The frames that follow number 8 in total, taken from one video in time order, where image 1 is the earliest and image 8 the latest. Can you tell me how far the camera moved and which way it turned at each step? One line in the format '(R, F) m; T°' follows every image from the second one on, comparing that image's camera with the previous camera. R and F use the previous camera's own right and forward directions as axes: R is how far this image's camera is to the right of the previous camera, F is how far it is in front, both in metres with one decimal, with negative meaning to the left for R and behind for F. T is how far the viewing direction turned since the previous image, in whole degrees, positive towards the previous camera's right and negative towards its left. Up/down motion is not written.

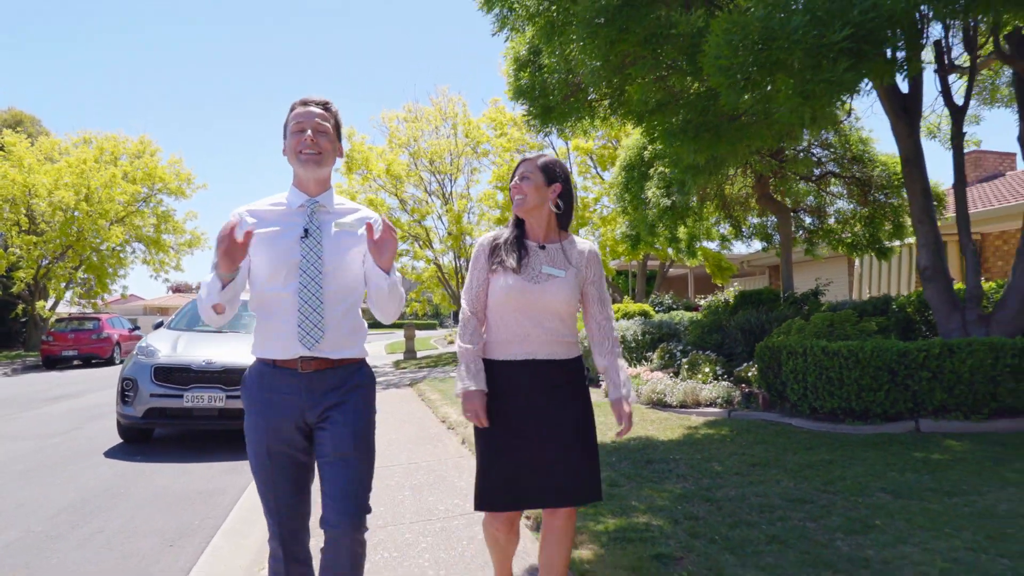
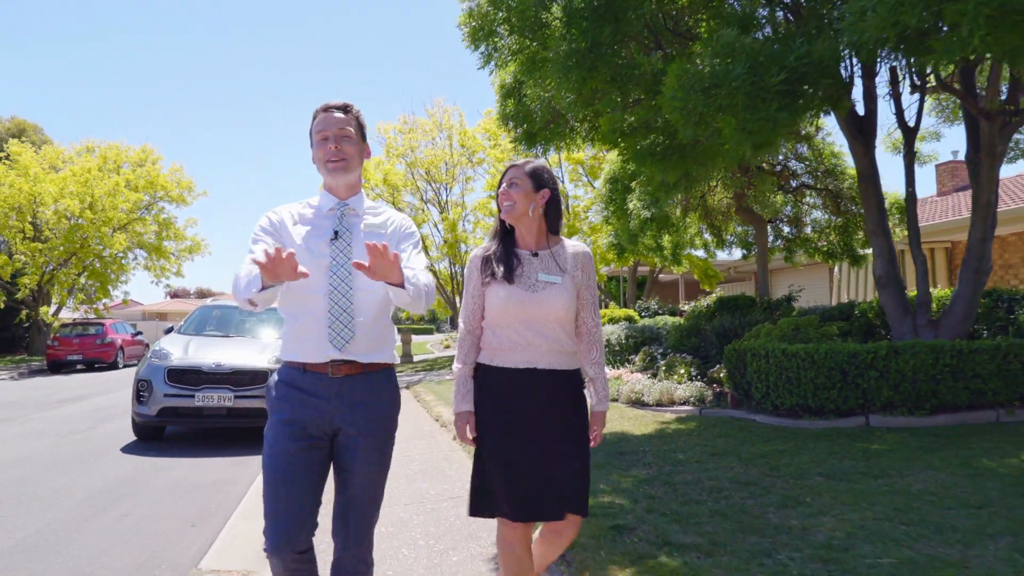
(+0.1, -0.7) m; 0°
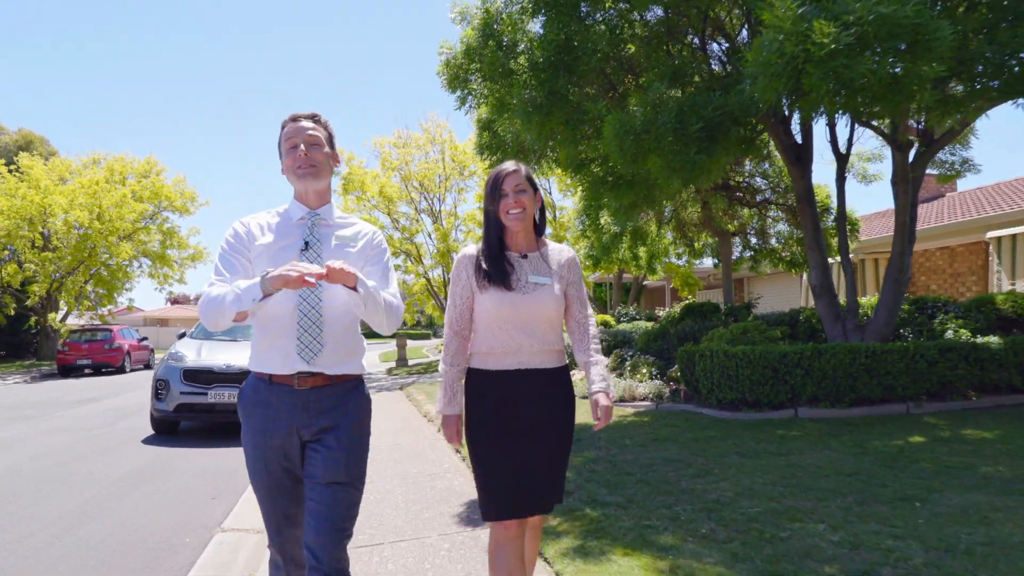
(+0.3, -1.1) m; 0°
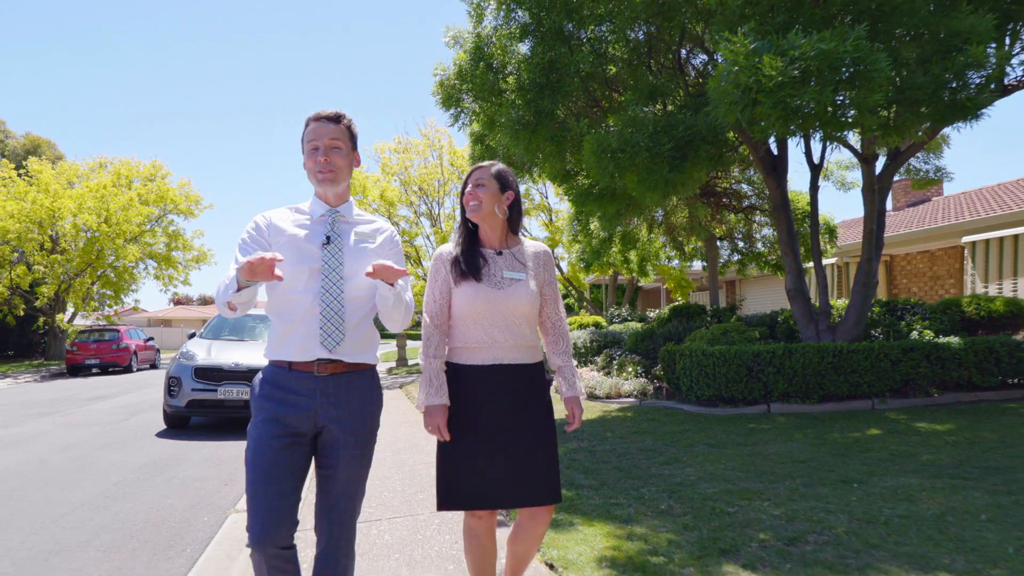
(+0.1, -0.6) m; 0°
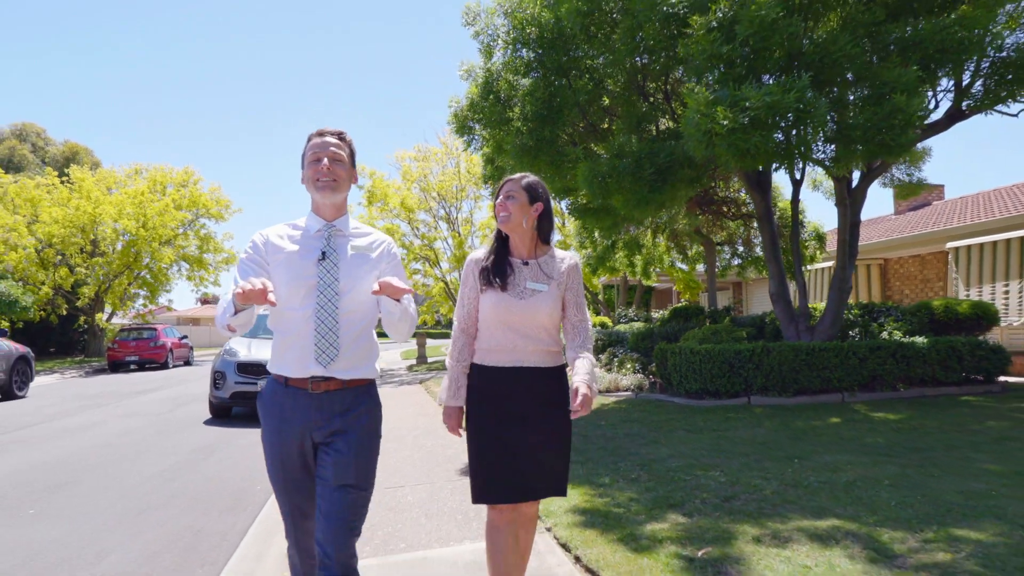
(+0.2, -1.1) m; -2°
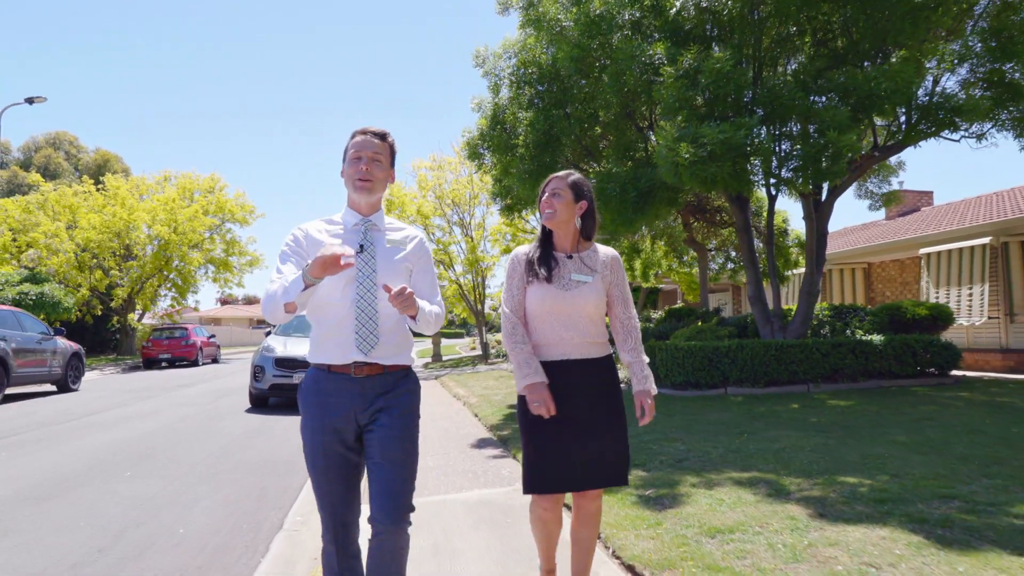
(+0.1, -1.5) m; -1°
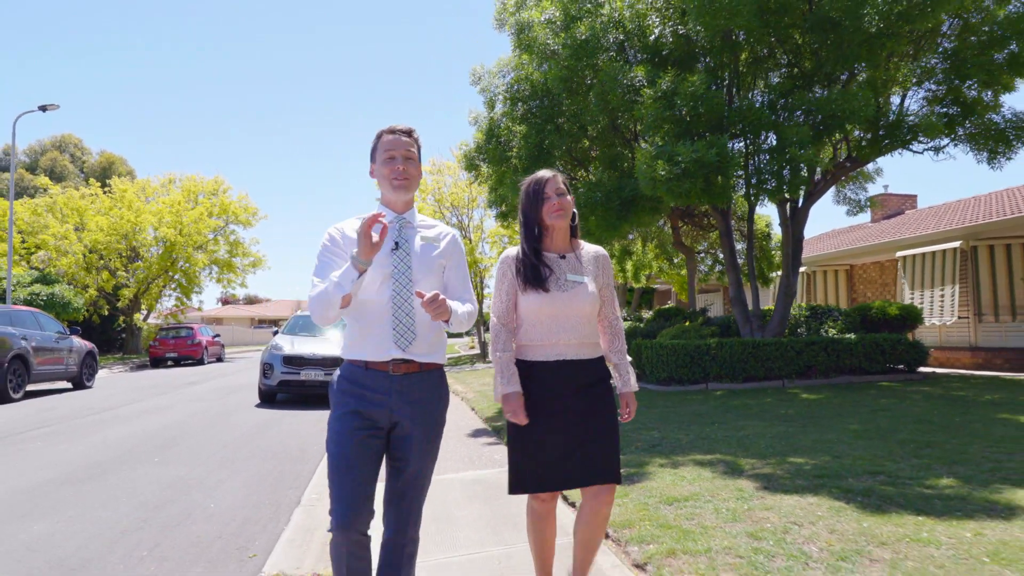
(+0.1, -0.8) m; 0°
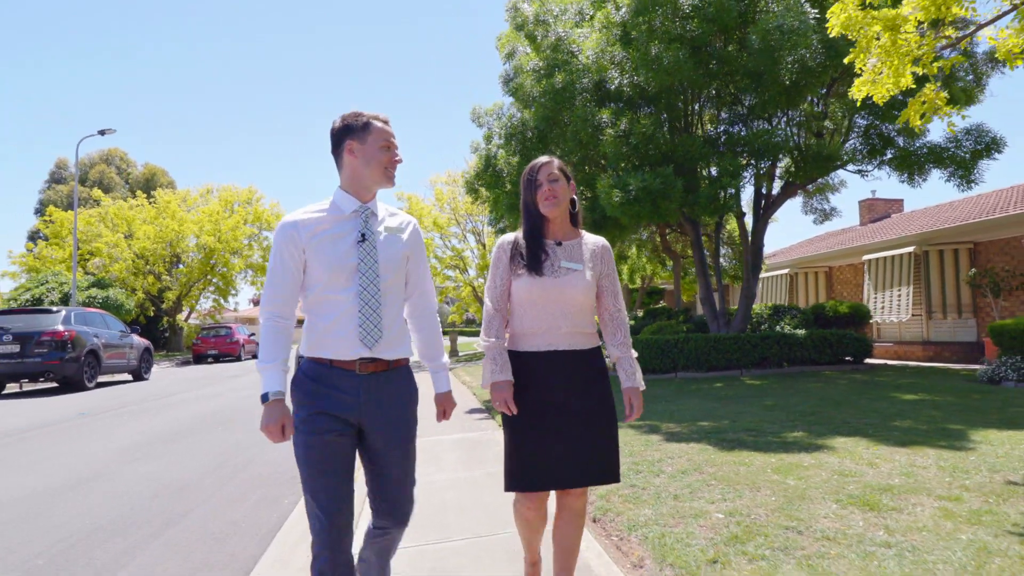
(+0.6, -2.1) m; -2°
